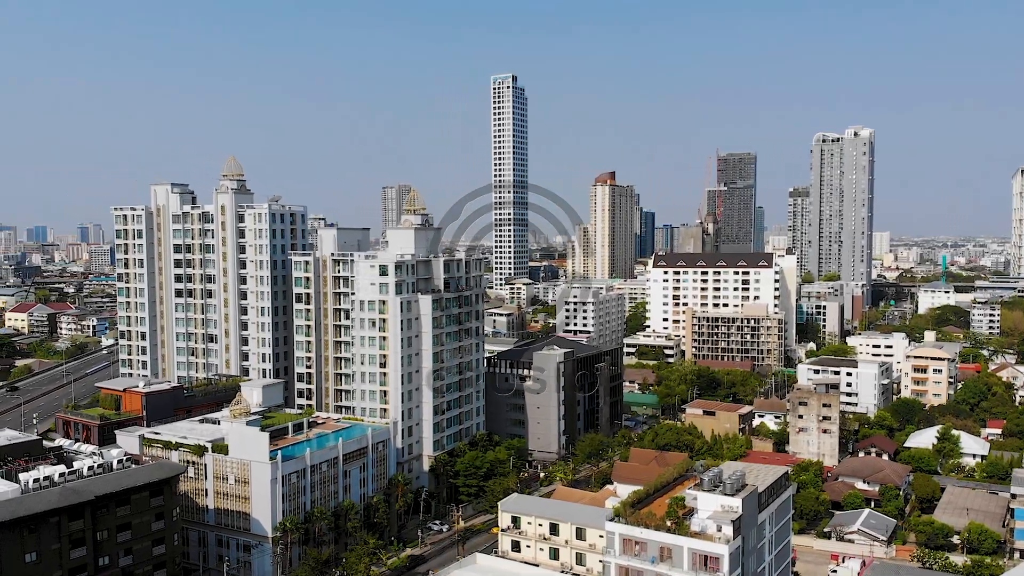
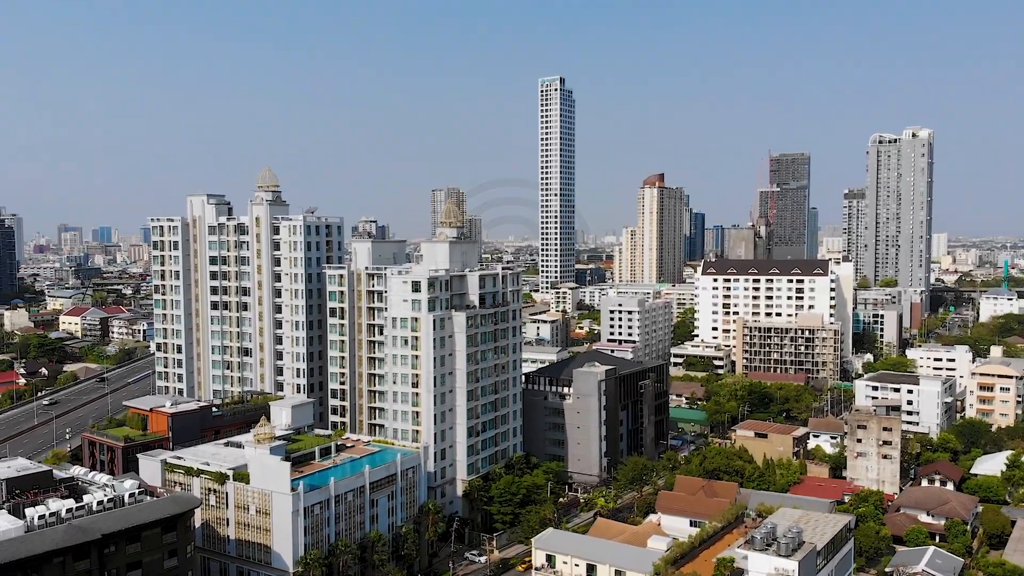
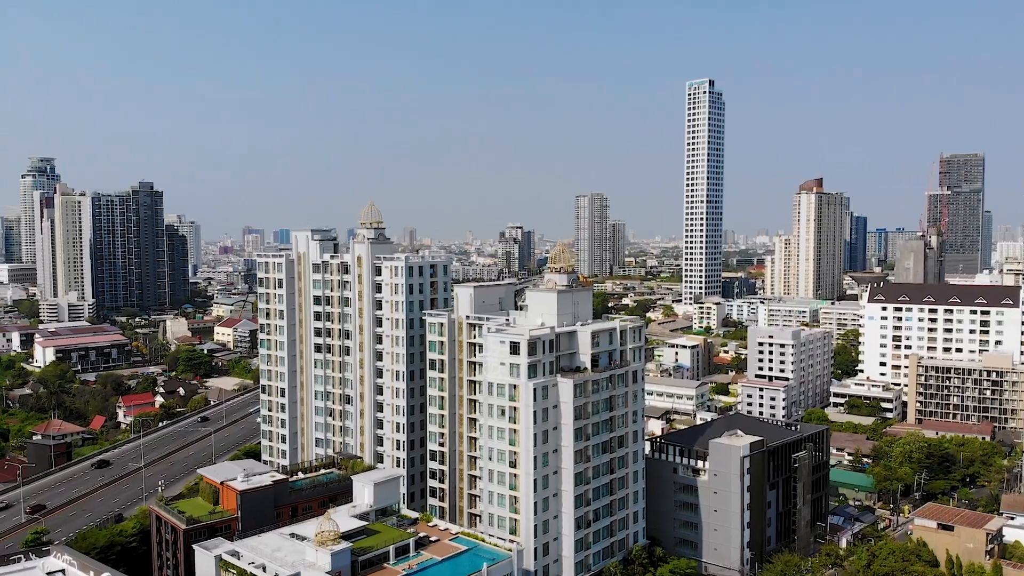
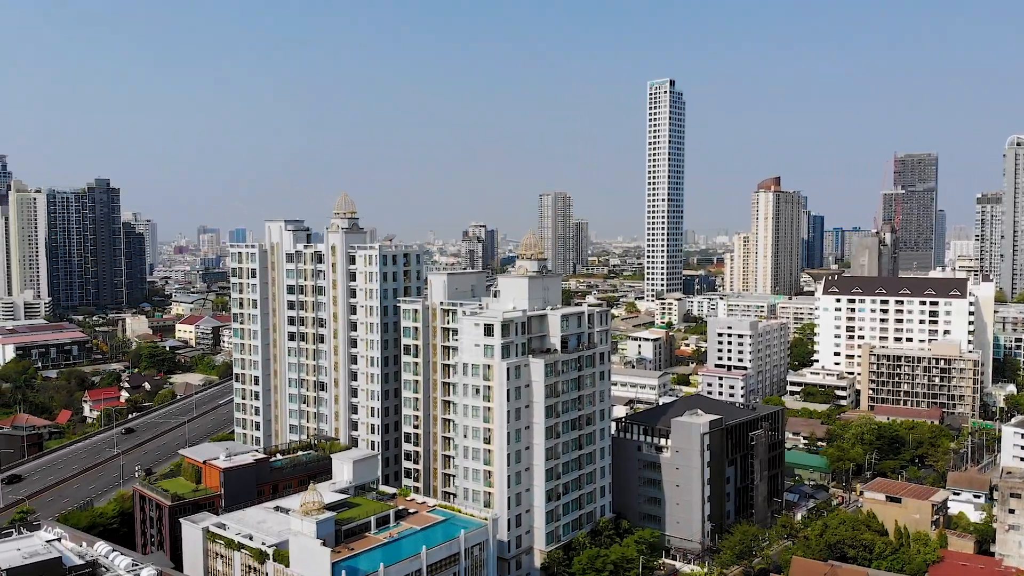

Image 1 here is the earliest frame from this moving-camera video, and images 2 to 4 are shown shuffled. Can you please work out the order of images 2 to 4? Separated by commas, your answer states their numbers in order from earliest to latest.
2, 4, 3
